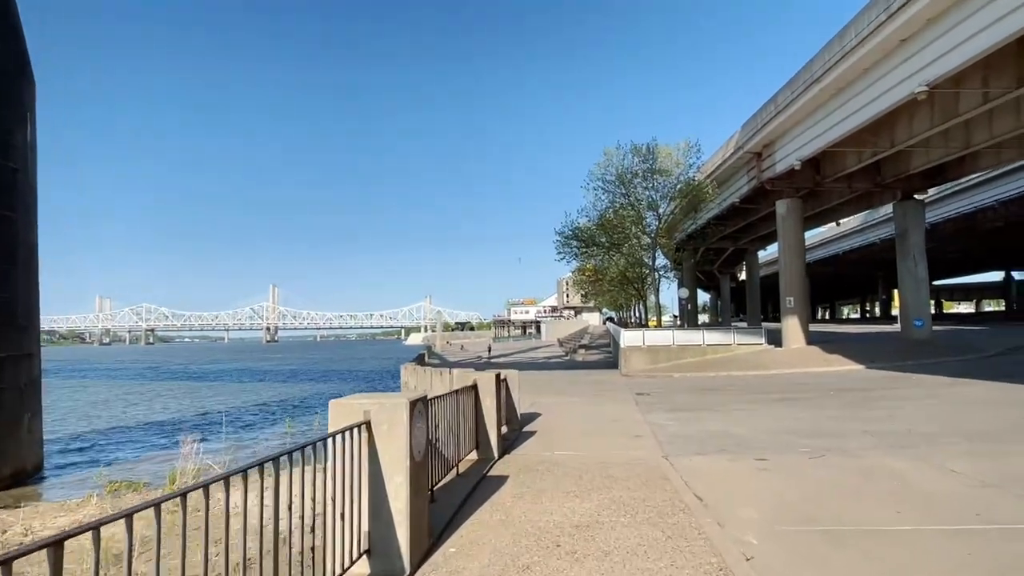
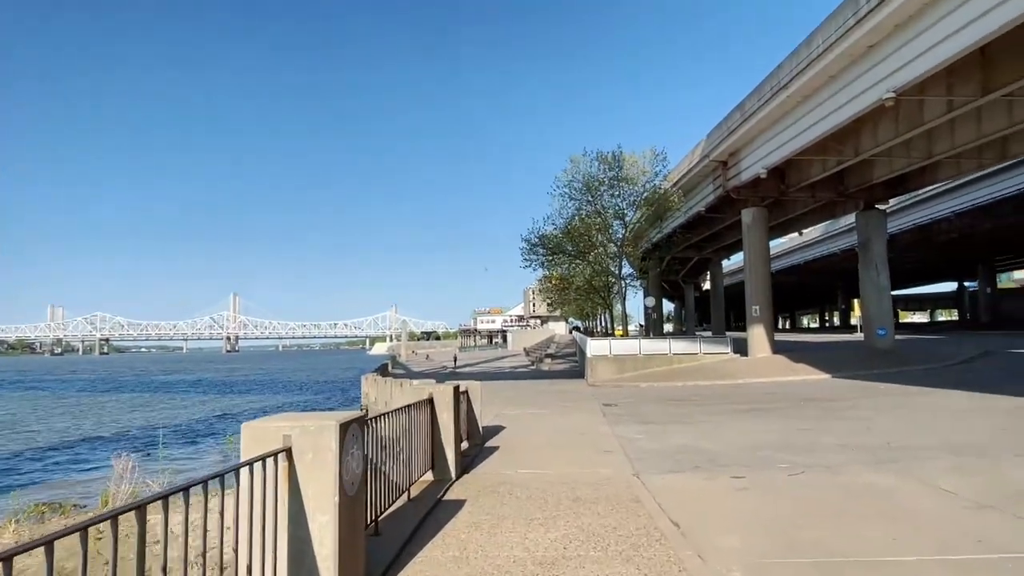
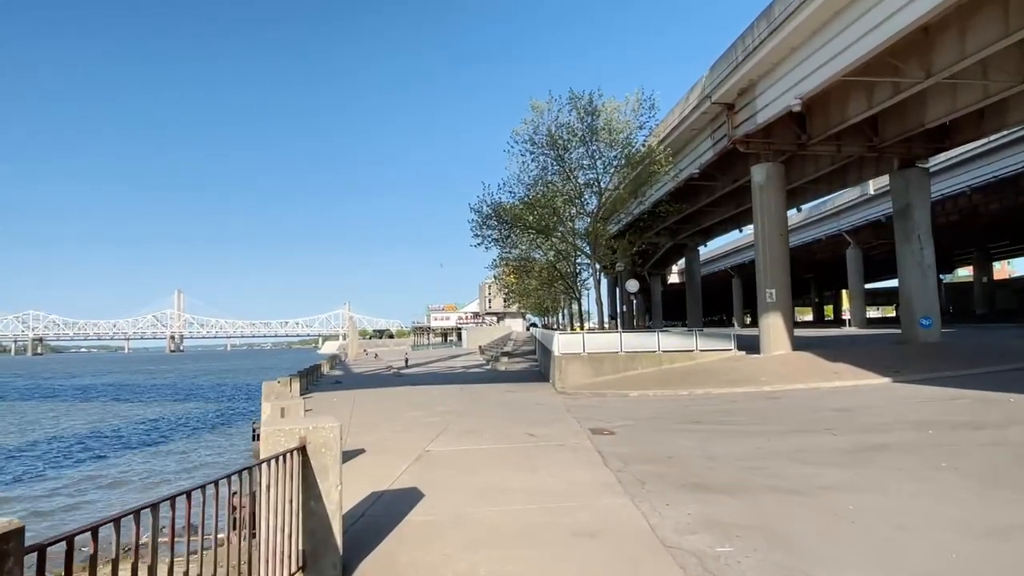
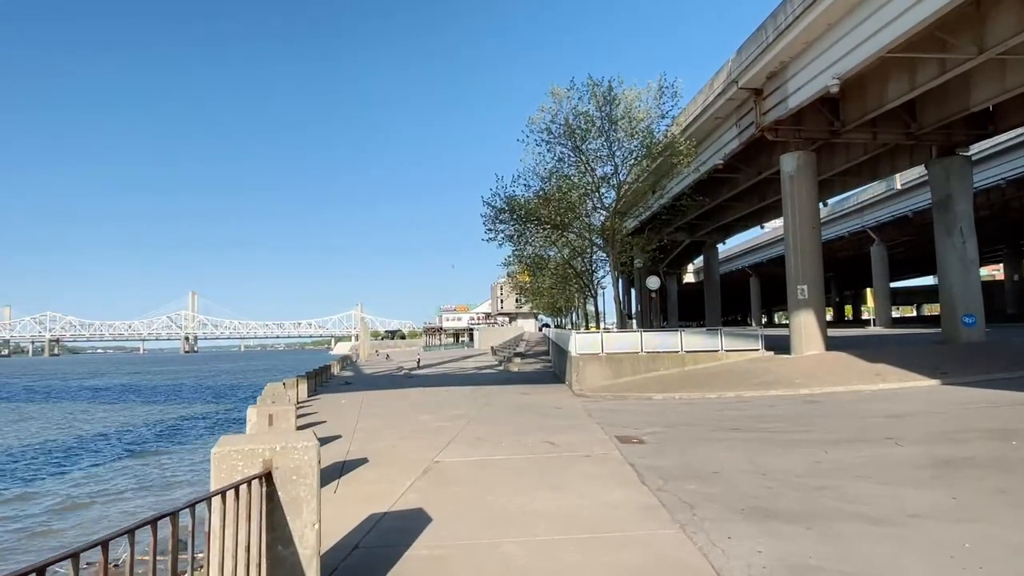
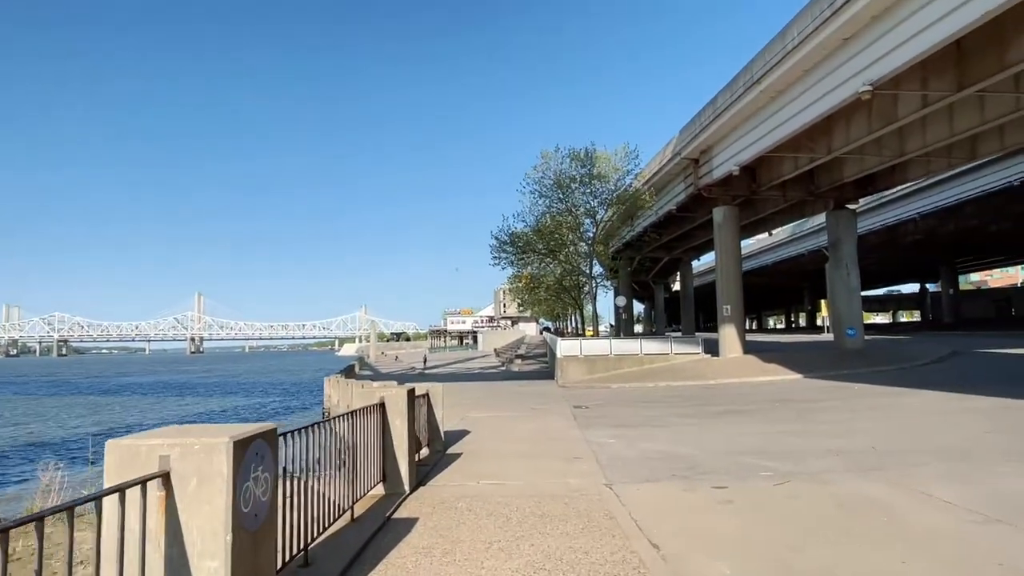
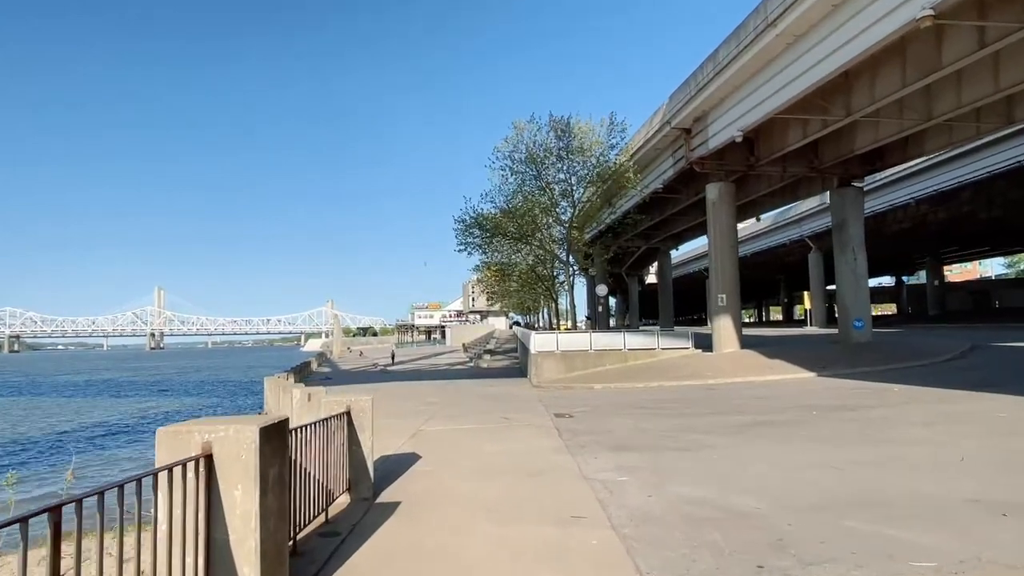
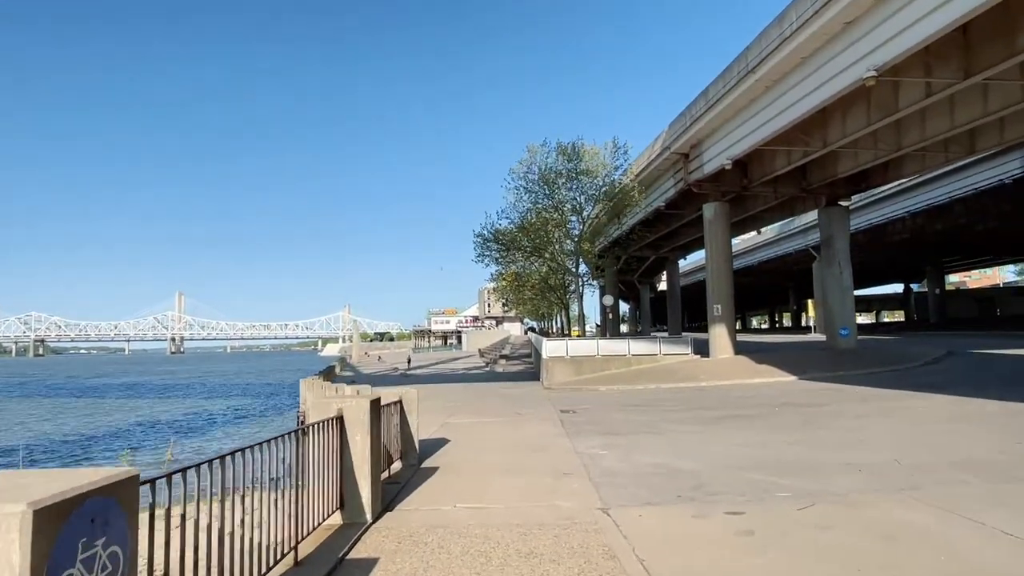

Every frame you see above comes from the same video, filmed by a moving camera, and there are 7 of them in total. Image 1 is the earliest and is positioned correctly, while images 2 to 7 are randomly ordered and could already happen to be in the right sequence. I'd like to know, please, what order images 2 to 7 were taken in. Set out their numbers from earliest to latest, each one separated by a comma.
2, 5, 7, 6, 3, 4
